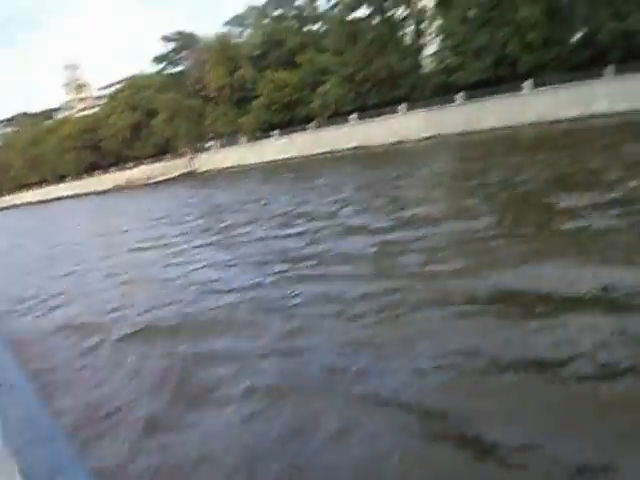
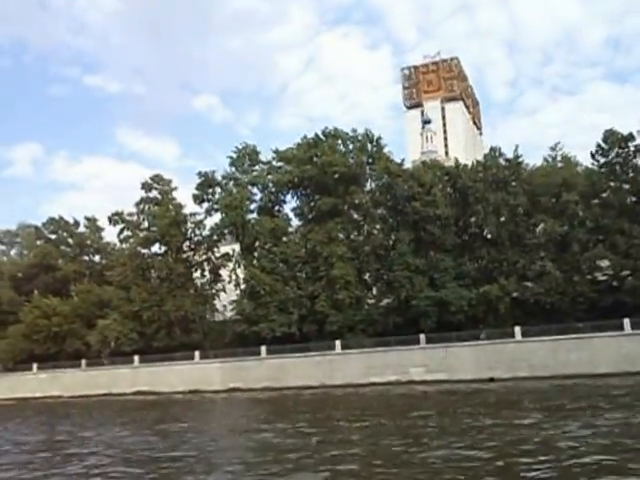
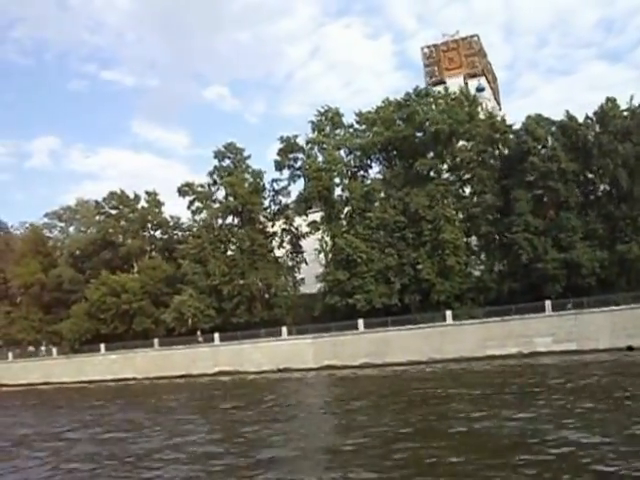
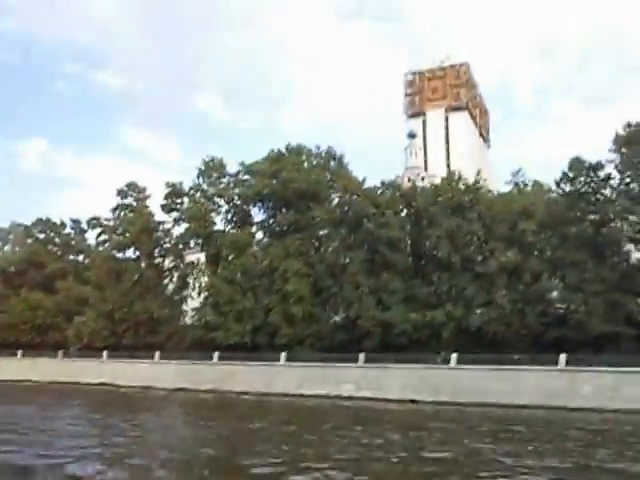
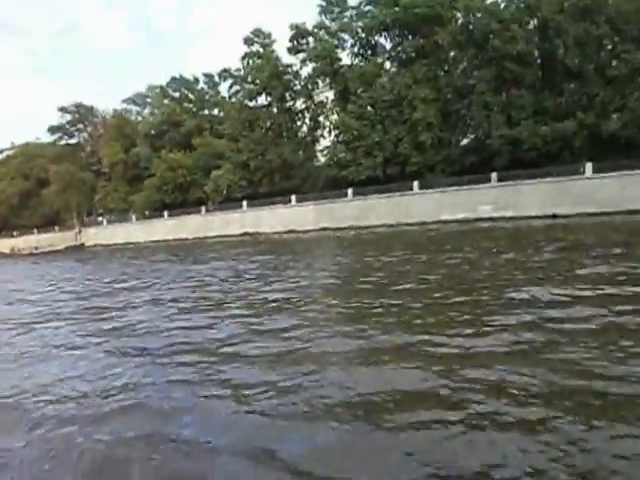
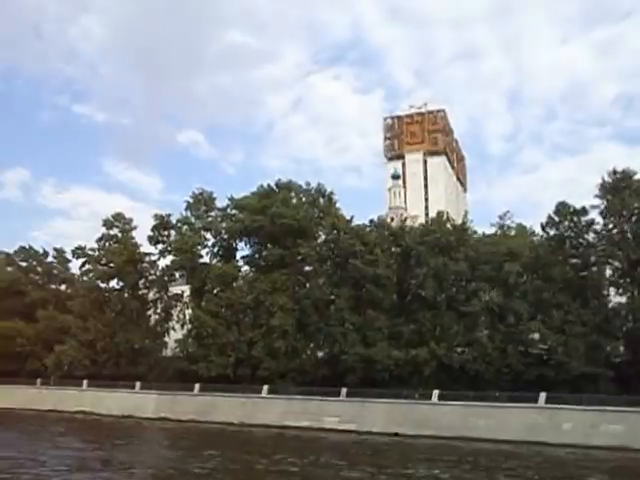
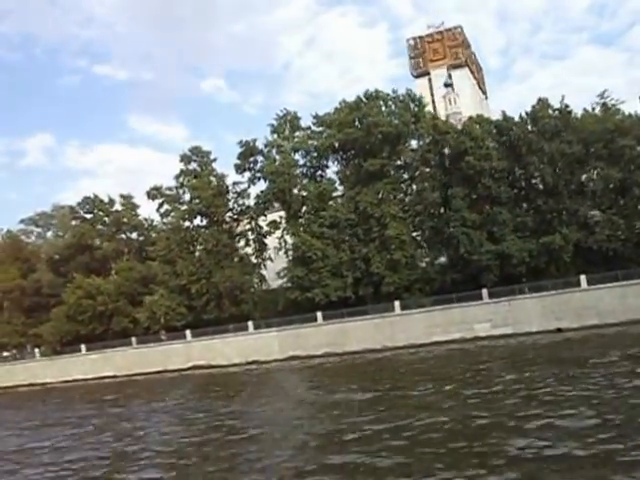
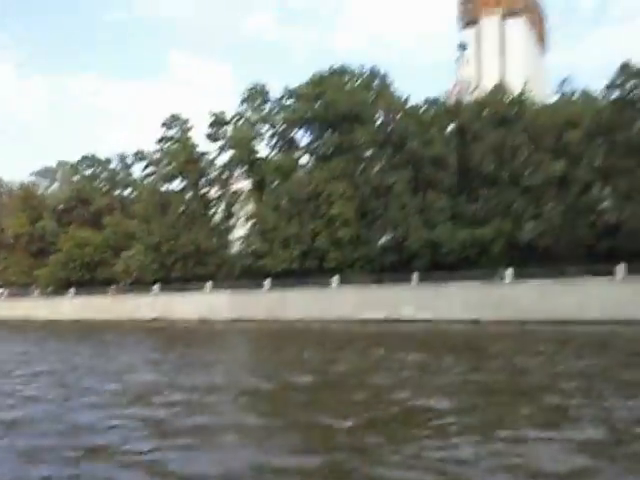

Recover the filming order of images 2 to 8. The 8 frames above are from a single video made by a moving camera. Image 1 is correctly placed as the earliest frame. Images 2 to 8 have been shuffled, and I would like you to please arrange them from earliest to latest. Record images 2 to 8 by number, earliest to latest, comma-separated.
5, 8, 4, 6, 2, 7, 3
